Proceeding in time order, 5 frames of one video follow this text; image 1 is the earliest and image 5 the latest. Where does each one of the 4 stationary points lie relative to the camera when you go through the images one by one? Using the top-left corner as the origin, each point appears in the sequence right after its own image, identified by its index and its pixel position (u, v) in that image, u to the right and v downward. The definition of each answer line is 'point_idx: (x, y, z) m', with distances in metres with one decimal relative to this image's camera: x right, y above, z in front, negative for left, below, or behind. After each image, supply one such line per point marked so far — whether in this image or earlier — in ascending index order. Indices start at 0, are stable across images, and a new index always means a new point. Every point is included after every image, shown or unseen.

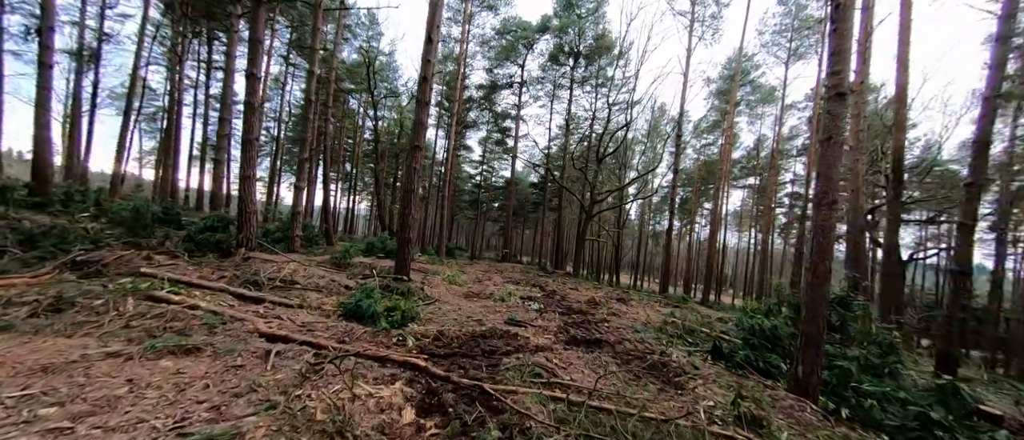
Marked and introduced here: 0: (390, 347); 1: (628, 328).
0: (-0.9, -1.0, +2.4) m
1: (+1.6, -1.5, +4.6) m
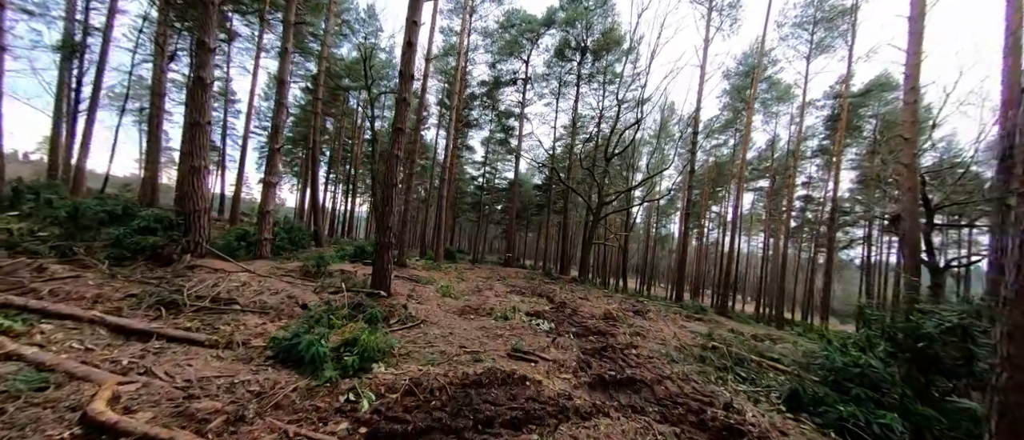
0: (-0.9, -0.9, +1.5) m
1: (+1.7, -1.6, +3.7) m
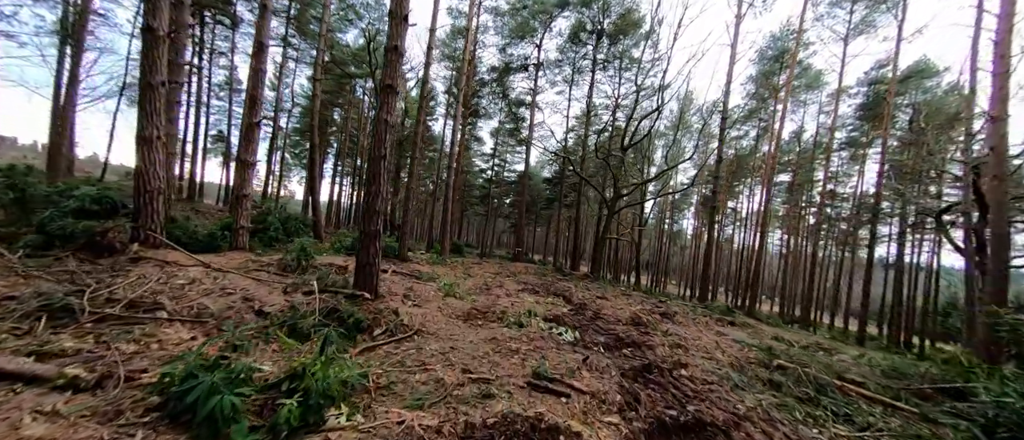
0: (-0.8, -0.8, +0.7) m
1: (+1.9, -1.4, +2.9) m
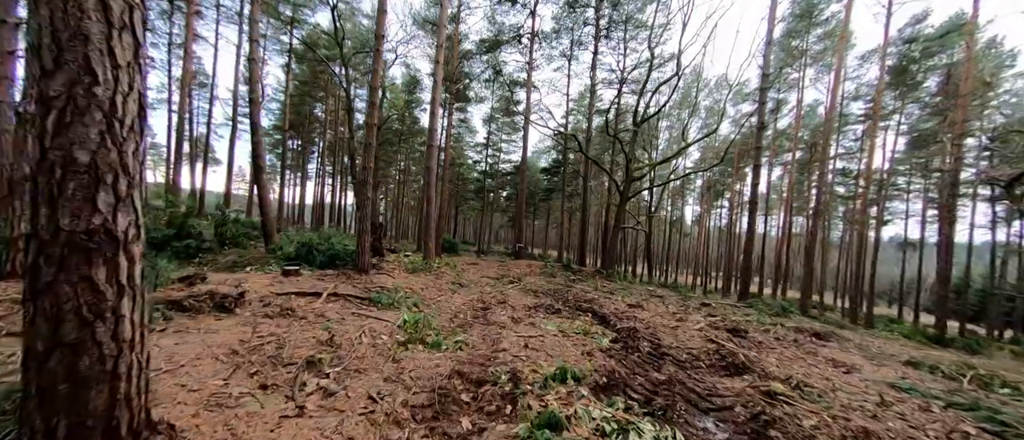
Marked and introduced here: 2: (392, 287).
0: (-0.6, -0.8, -1.3) m
1: (+2.0, -1.2, +0.8) m
2: (-1.7, -1.0, +4.7) m
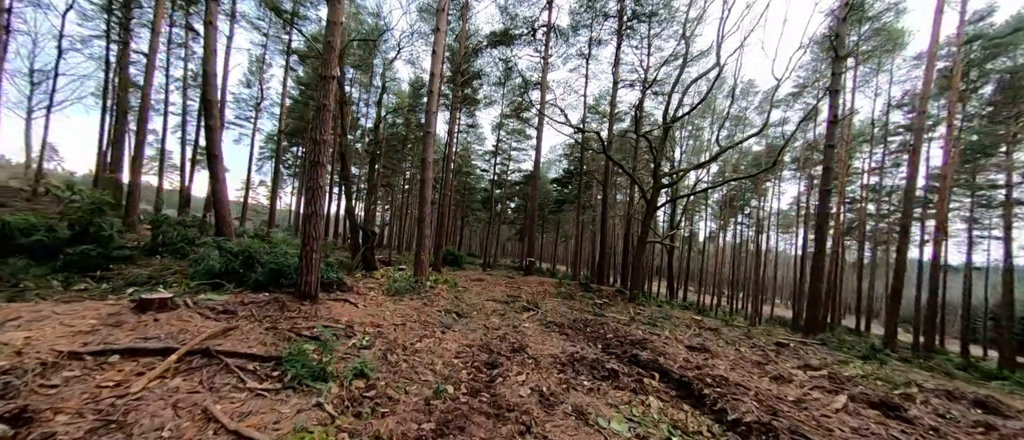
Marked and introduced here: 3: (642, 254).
0: (-0.5, -0.5, -3.0) m
1: (+2.1, -1.1, -1.0) m
2: (-1.5, -1.0, +3.0) m
3: (+5.2, -1.3, +13.1) m
